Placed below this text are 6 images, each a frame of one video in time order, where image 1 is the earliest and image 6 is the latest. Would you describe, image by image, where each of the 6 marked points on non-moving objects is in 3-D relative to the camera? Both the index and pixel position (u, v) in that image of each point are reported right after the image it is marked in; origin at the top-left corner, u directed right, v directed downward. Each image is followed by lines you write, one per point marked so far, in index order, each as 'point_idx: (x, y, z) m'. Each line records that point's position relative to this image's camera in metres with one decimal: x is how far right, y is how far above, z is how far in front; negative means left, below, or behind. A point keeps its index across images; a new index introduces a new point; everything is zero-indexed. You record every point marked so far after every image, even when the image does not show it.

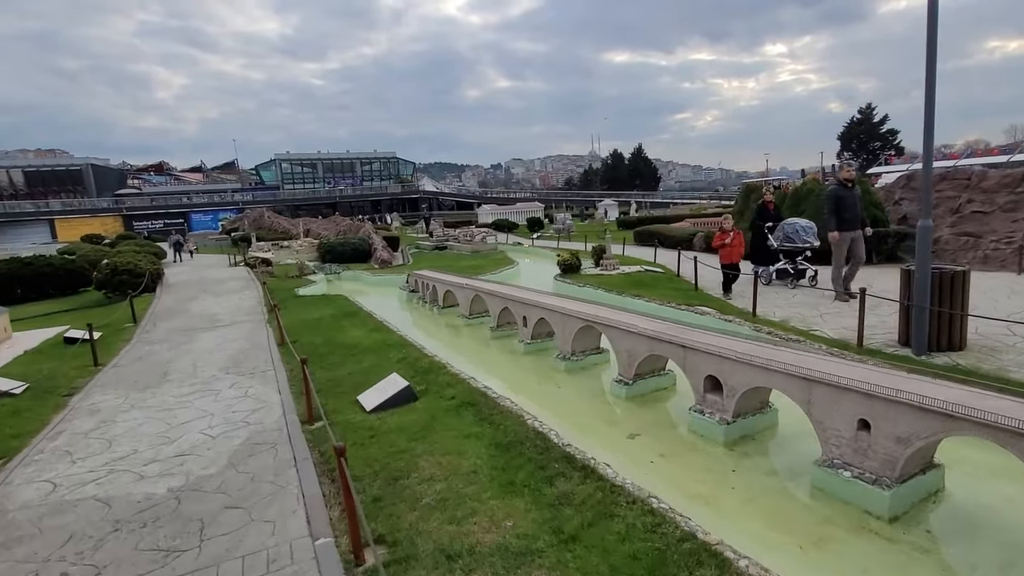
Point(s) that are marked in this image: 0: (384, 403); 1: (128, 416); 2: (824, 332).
0: (-2.1, -1.9, +8.8) m
1: (-6.8, -2.3, +9.4) m
2: (+6.8, -0.9, +11.6) m
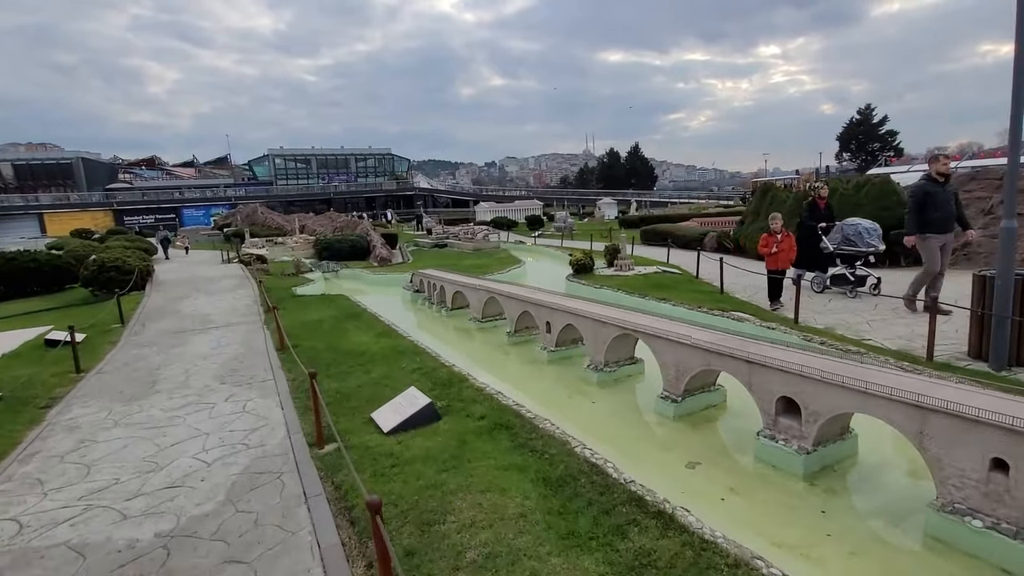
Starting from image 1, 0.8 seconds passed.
0: (-1.6, -2.0, +7.7) m
1: (-6.2, -2.3, +8.2) m
2: (+7.3, -1.1, +10.6) m
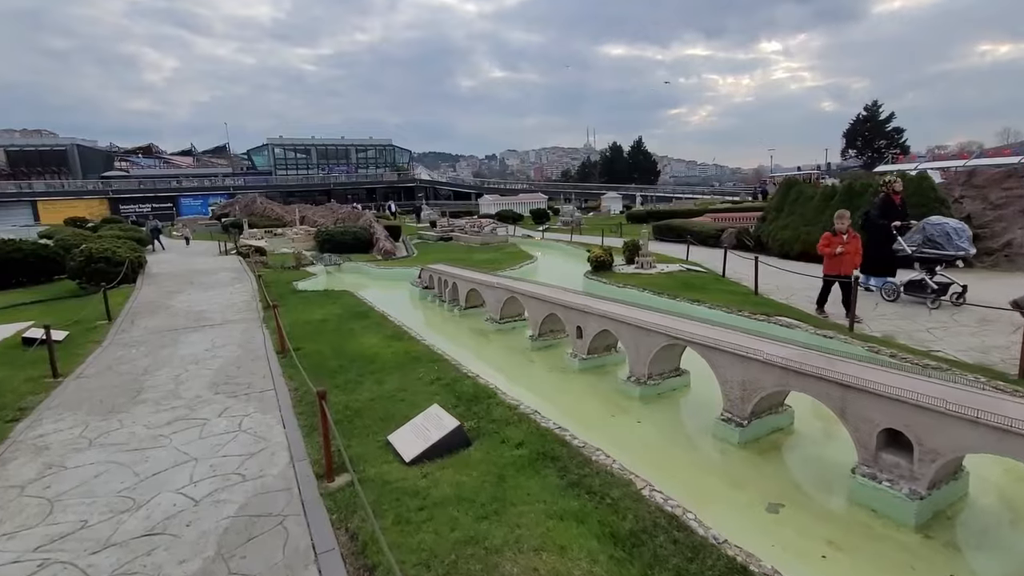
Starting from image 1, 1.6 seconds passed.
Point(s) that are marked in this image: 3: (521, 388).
0: (-1.1, -2.0, +6.5) m
1: (-5.7, -2.3, +7.1) m
2: (+7.9, -1.2, +9.4) m
3: (+0.2, -1.9, +10.4) m
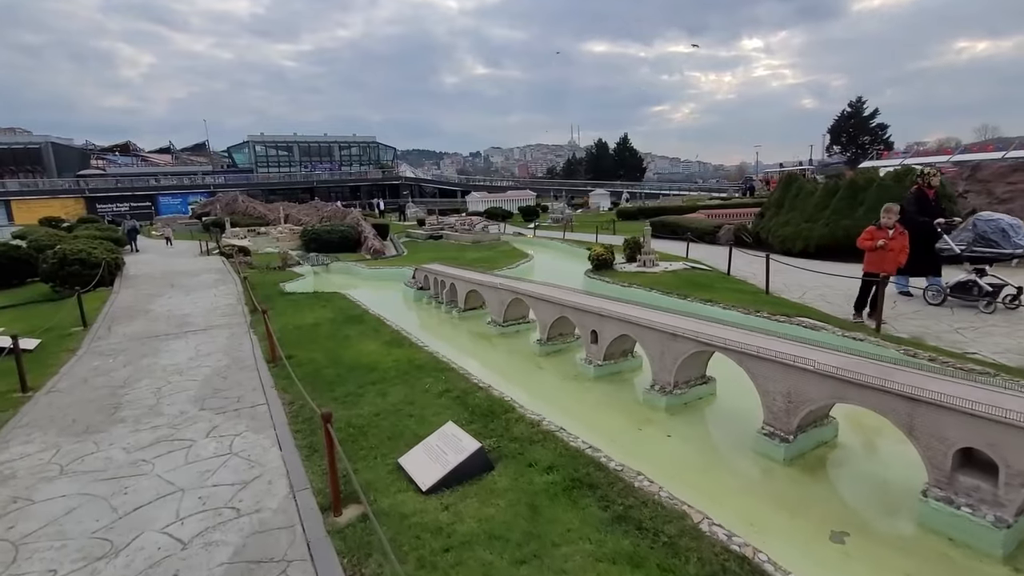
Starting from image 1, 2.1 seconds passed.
0: (-0.7, -2.1, +5.8) m
1: (-5.4, -2.4, +6.2) m
2: (+8.1, -1.2, +8.9) m
3: (+0.4, -2.0, +9.7) m
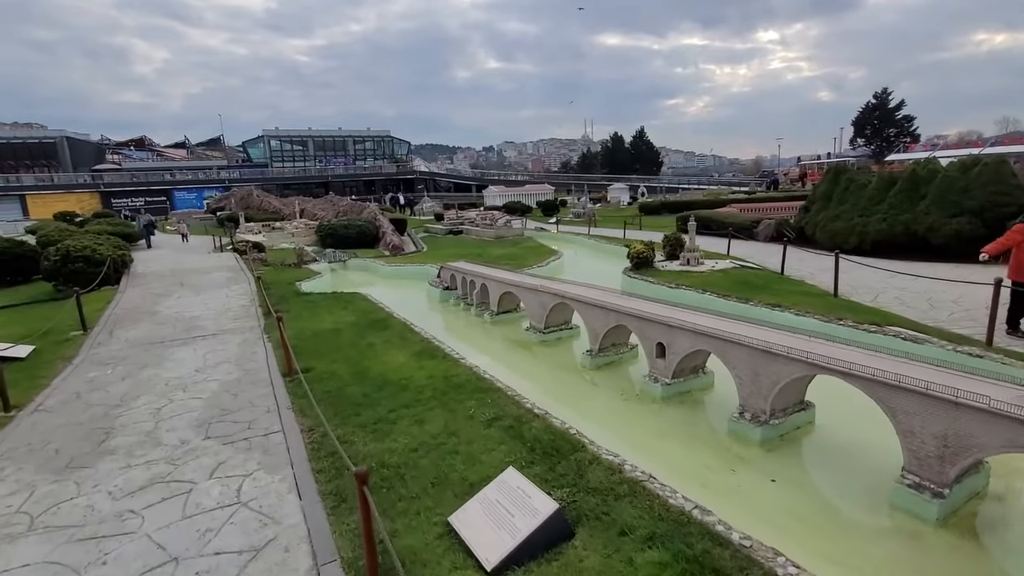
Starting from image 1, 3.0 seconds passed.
0: (0.0, -2.2, +4.4) m
1: (-4.6, -2.5, +4.9) m
2: (+8.9, -1.3, +7.4) m
3: (+1.3, -2.1, +8.3) m
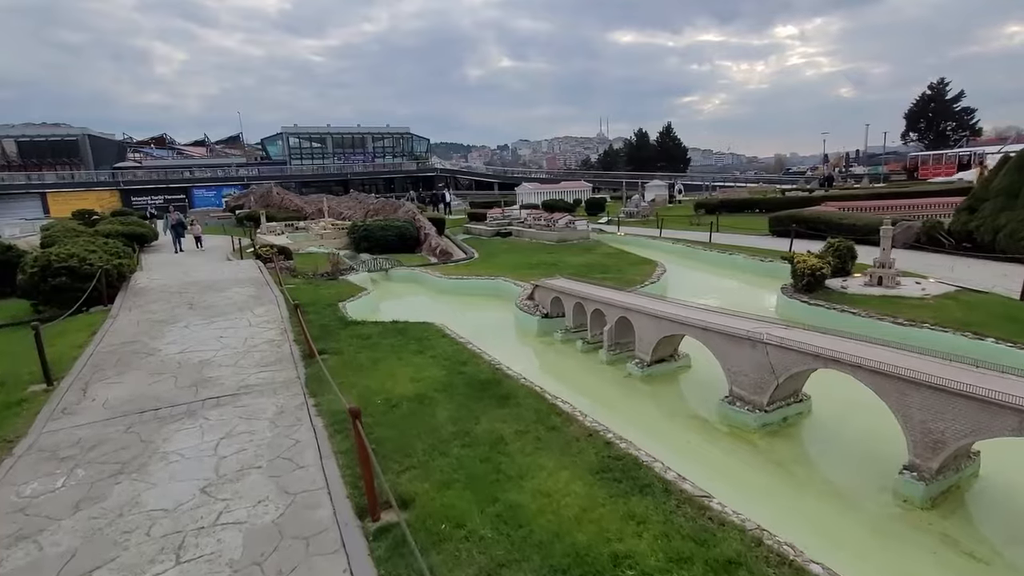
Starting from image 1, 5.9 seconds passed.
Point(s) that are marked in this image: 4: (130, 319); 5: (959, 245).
0: (+2.6, -2.9, -0.2) m
1: (-2.0, -3.2, +0.4) m
2: (+11.6, -2.0, +2.5) m
3: (+3.9, -2.8, +3.6) m
4: (-9.2, -0.7, +12.8) m
5: (+15.7, +1.5, +18.5) m
